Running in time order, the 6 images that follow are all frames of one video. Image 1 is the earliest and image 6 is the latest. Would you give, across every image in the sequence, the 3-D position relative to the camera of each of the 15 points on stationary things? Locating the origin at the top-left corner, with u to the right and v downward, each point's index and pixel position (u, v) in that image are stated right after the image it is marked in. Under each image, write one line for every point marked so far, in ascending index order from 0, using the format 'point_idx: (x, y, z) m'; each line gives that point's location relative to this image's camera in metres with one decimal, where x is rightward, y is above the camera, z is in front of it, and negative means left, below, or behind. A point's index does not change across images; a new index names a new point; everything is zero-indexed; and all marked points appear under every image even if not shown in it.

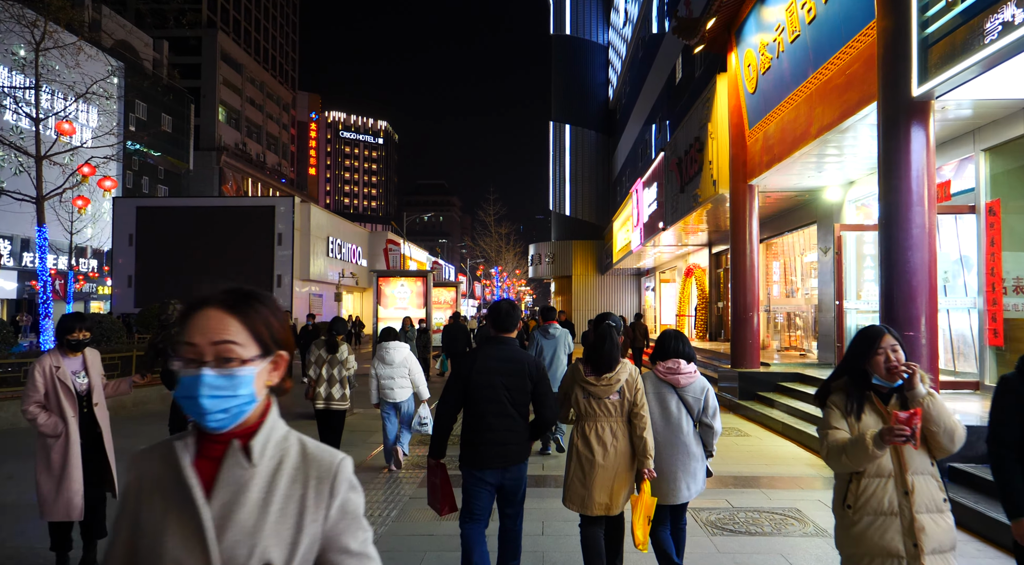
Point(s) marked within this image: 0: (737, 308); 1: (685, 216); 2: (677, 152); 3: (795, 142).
0: (+4.3, -0.5, +12.3) m
1: (+4.4, +1.7, +16.1) m
2: (+4.4, +3.5, +16.8) m
3: (+4.5, +2.2, +10.0) m
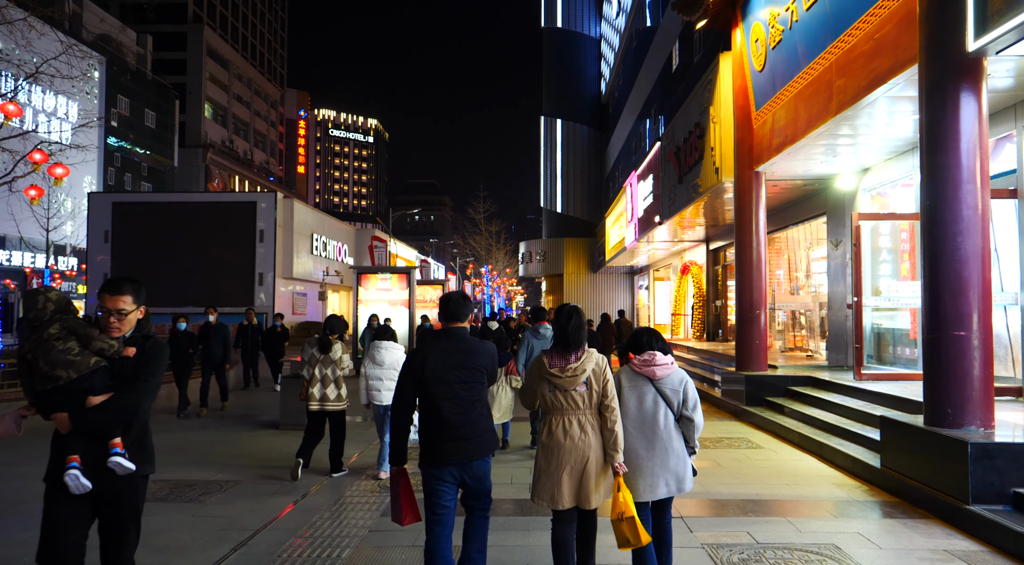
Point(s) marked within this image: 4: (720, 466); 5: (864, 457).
0: (+4.1, -0.4, +11.3) m
1: (+4.1, +1.8, +15.2) m
2: (+4.1, +3.6, +15.9) m
3: (+4.3, +2.3, +9.0) m
4: (+2.4, -2.1, +7.3) m
5: (+3.7, -1.9, +6.7) m
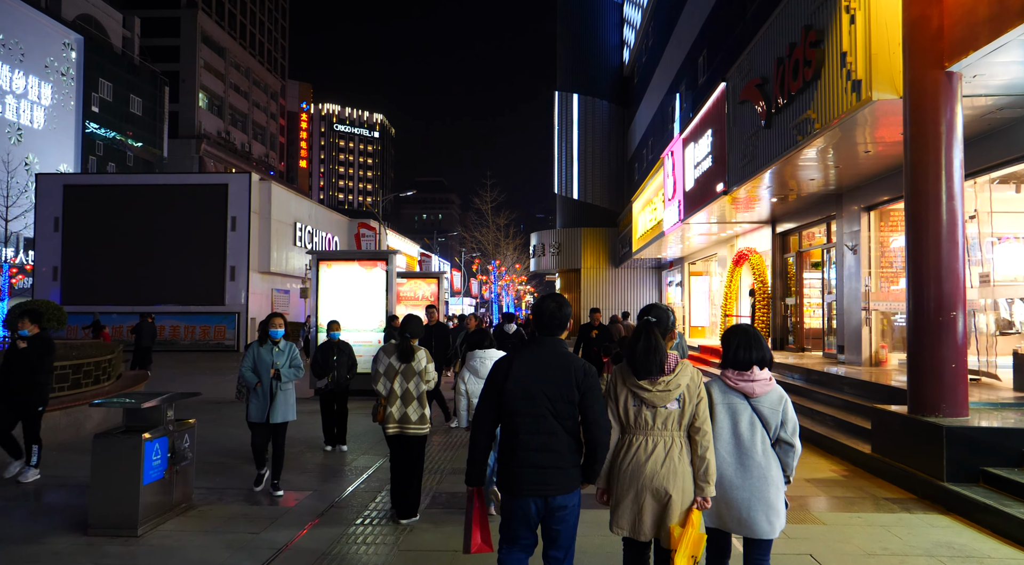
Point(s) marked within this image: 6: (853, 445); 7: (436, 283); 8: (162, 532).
0: (+4.3, -0.2, +6.7) m
1: (+4.3, +2.0, +10.5) m
2: (+4.3, +3.8, +11.2) m
3: (+4.4, +2.5, +4.4) m
4: (+2.5, -1.9, +2.6) m
5: (+3.8, -1.7, +2.1) m
6: (+4.1, -1.9, +7.5) m
7: (-2.3, 0.0, +19.3) m
8: (-2.8, -2.0, +5.2) m
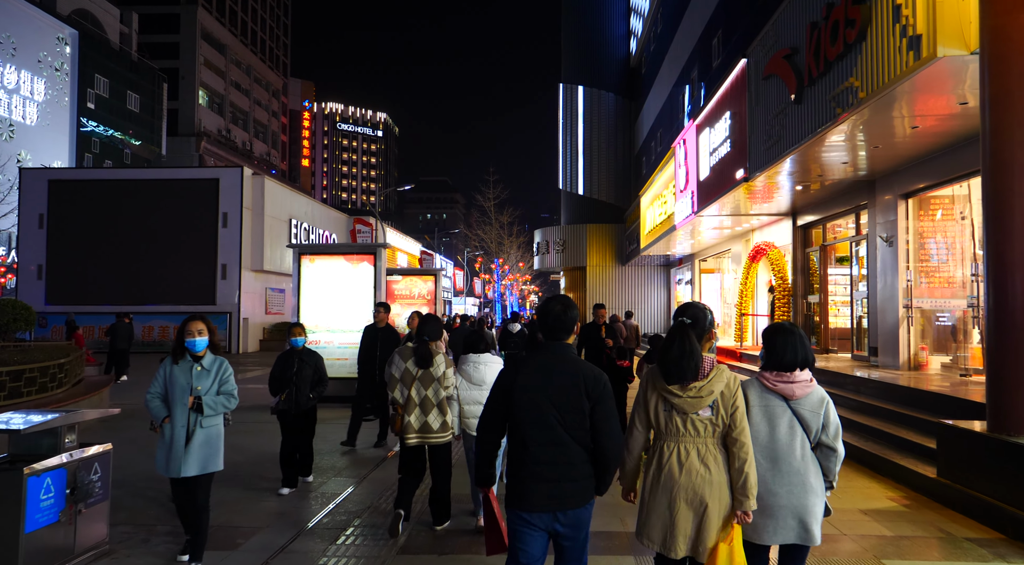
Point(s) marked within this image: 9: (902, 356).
0: (+4.2, -0.2, +5.5) m
1: (+4.3, +2.1, +9.4) m
2: (+4.3, +3.8, +10.0) m
3: (+4.3, +2.6, +3.2) m
4: (+2.4, -1.8, +1.5) m
5: (+3.8, -1.6, +0.9) m
6: (+4.0, -1.8, +6.4) m
7: (-2.3, +0.1, +18.1) m
8: (-2.9, -2.0, +4.0) m
9: (+6.8, -1.3, +11.0) m
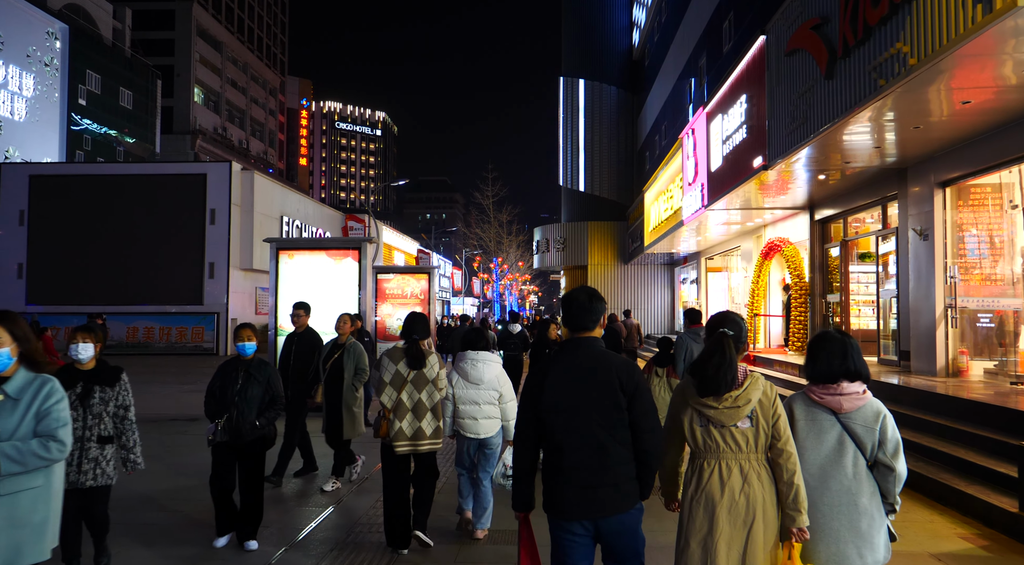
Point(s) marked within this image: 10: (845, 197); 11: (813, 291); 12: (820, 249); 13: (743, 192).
0: (+4.2, -0.1, +4.5) m
1: (+4.3, +2.1, +8.3) m
2: (+4.3, +3.9, +9.0) m
3: (+4.3, +2.6, +2.2) m
4: (+2.4, -1.8, +0.5) m
5: (+3.7, -1.5, -0.1) m
6: (+4.0, -1.8, +5.3) m
7: (-2.3, +0.1, +17.1) m
8: (-2.9, -1.9, +3.0) m
9: (+6.7, -1.2, +10.0) m
10: (+7.1, +1.8, +13.5) m
11: (+7.1, -0.2, +15.0) m
12: (+7.3, +0.8, +15.1) m
13: (+4.9, +1.9, +13.3) m
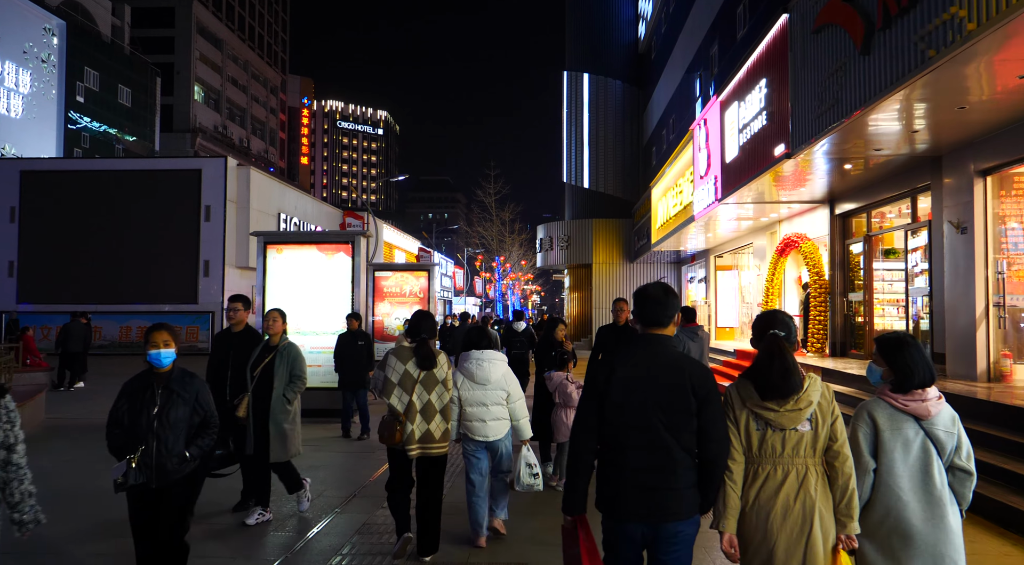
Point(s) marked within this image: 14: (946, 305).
0: (+4.2, -0.1, +3.7) m
1: (+4.3, +2.2, +7.6) m
2: (+4.3, +3.9, +8.3) m
3: (+4.3, +2.7, +1.4) m
4: (+2.4, -1.7, -0.3) m
5: (+3.8, -1.5, -0.9) m
6: (+4.0, -1.8, +4.6) m
7: (-2.2, +0.2, +16.4) m
8: (-2.9, -1.9, +2.3) m
9: (+6.8, -1.2, +9.2) m
10: (+7.2, +1.9, +12.7) m
11: (+7.2, -0.1, +14.2) m
12: (+7.4, +0.9, +14.3) m
13: (+5.0, +2.0, +12.5) m
14: (+6.9, -0.3, +10.1) m
